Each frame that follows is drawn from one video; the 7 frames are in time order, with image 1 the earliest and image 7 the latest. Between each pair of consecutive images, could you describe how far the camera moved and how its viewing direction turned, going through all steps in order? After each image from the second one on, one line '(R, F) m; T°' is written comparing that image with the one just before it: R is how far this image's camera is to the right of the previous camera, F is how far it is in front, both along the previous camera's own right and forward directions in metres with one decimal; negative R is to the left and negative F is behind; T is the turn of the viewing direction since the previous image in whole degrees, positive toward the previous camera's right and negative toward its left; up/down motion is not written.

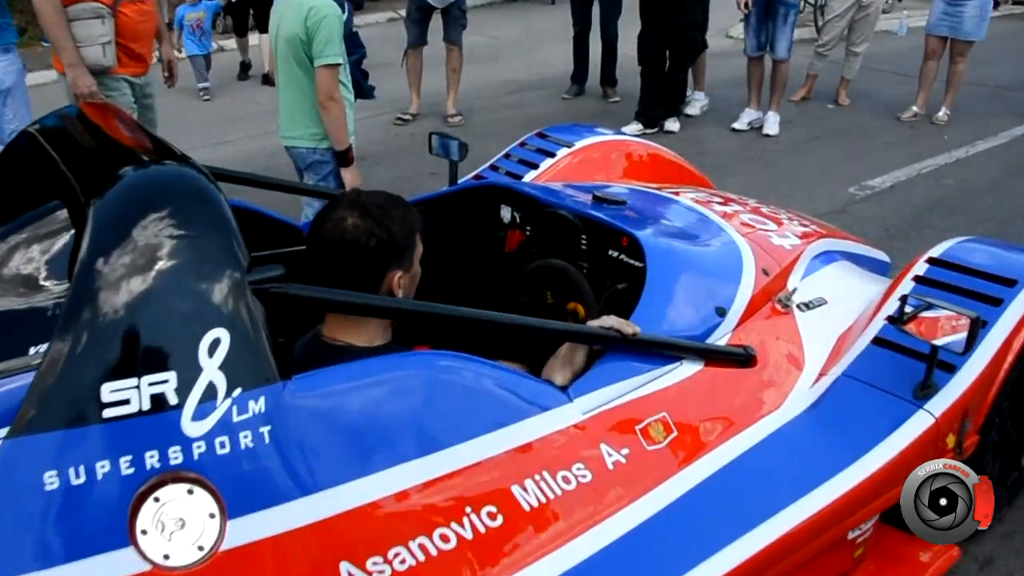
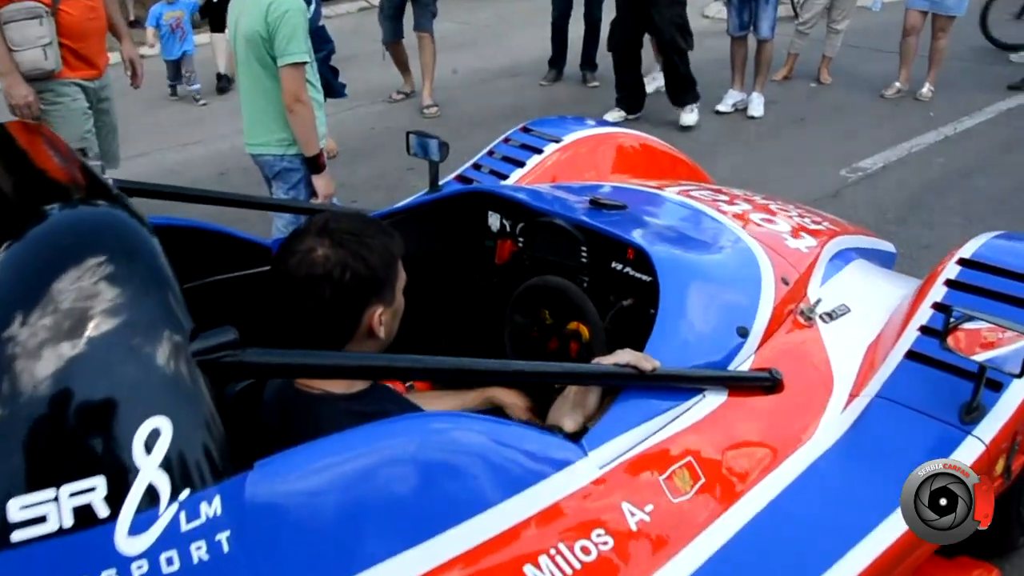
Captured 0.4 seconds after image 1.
(0.0, +0.3) m; +1°
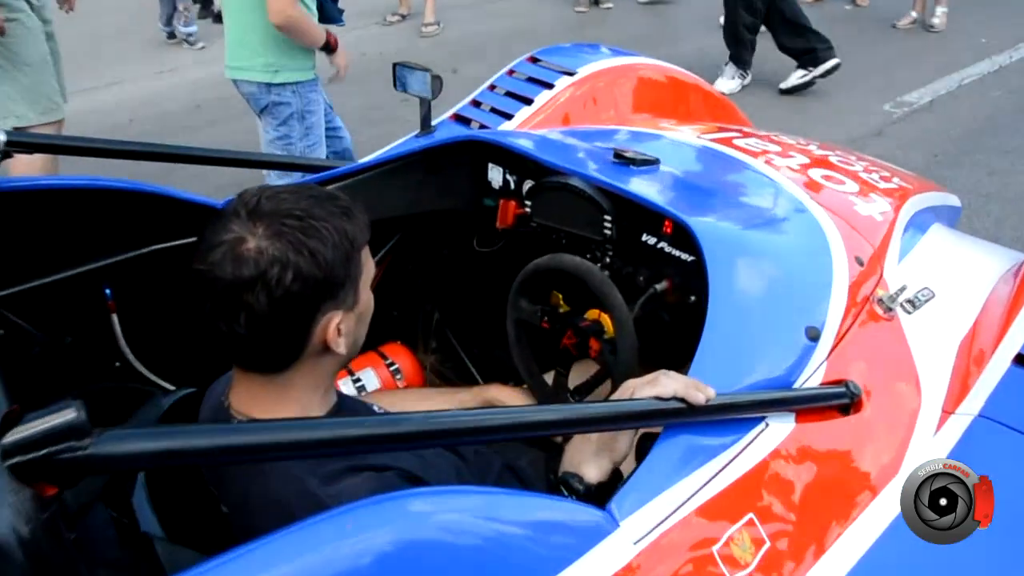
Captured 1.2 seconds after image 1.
(0.0, +0.5) m; 0°
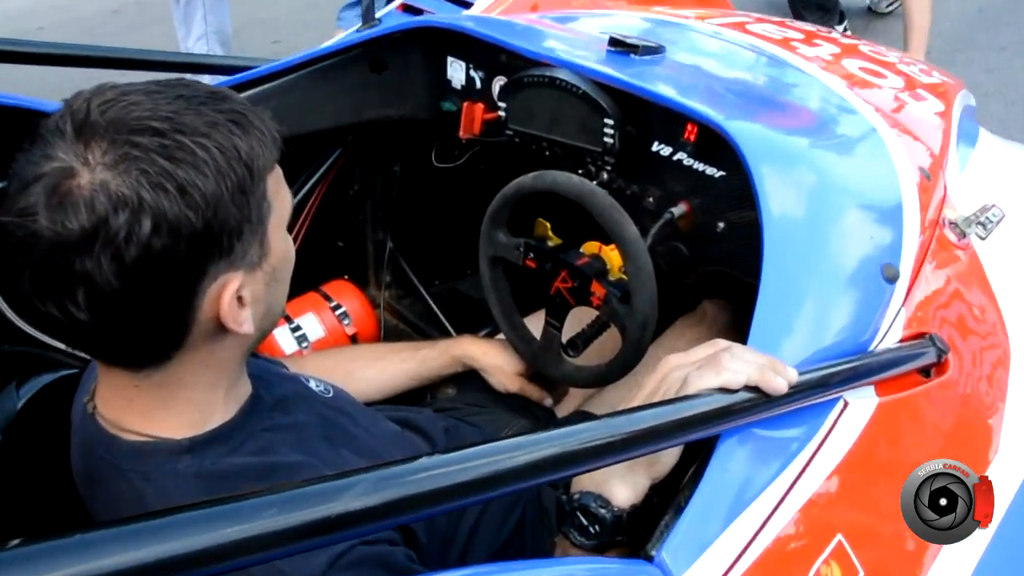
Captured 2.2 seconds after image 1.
(0.0, +0.4) m; +3°
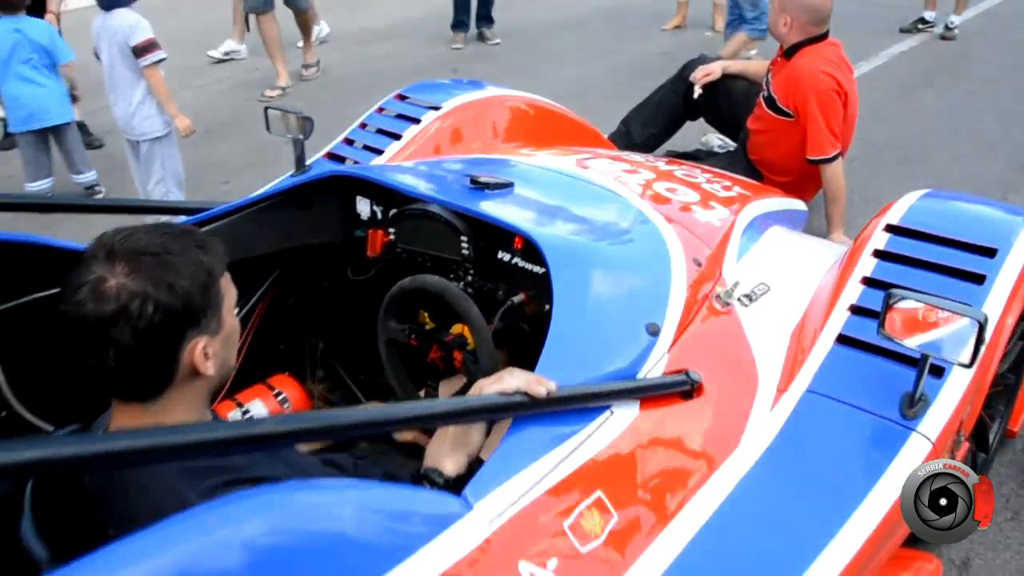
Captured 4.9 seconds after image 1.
(+0.1, -0.5) m; +3°
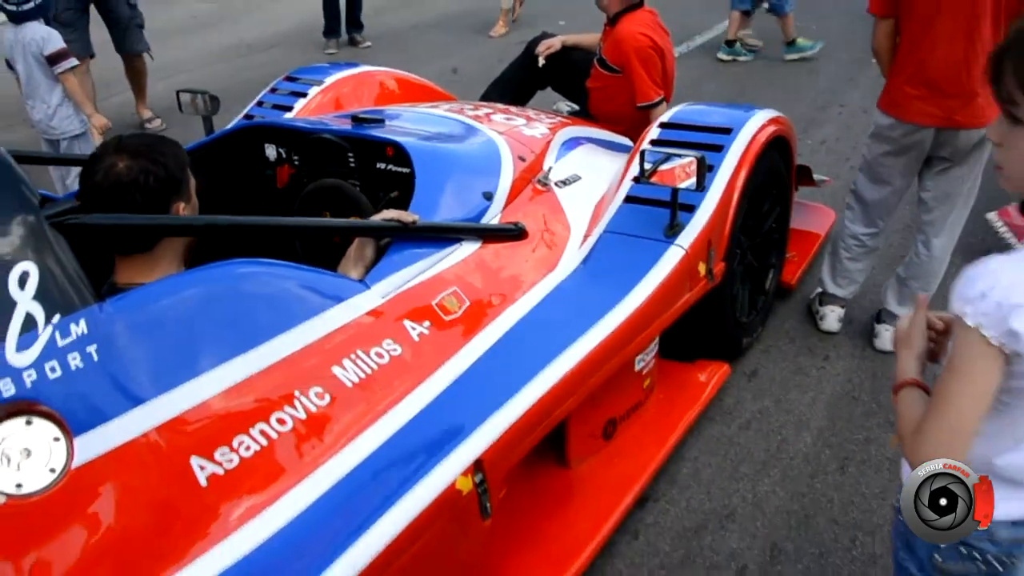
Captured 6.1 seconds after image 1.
(0.0, -0.7) m; +6°
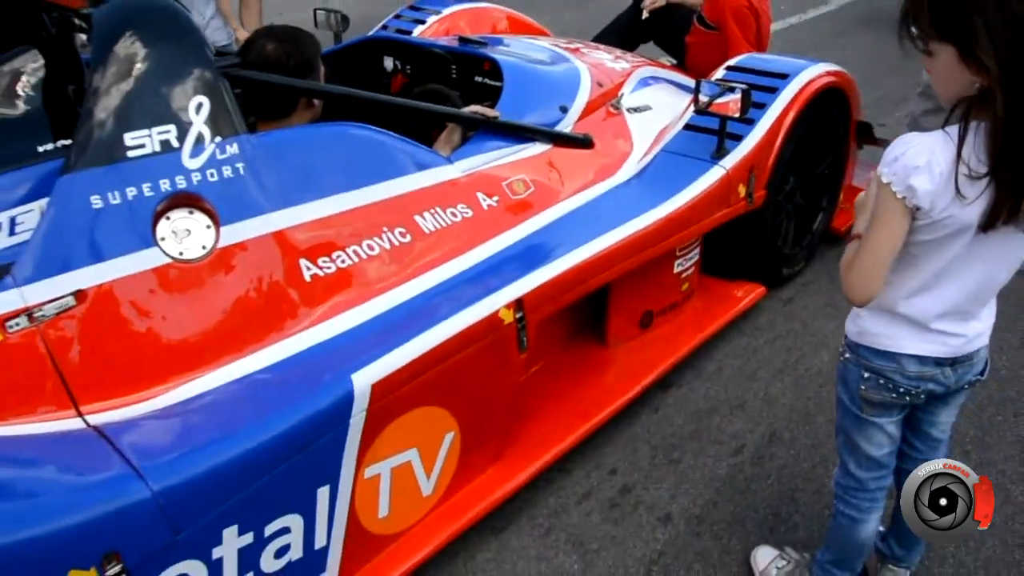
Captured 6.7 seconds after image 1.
(+0.1, -0.4) m; -6°
